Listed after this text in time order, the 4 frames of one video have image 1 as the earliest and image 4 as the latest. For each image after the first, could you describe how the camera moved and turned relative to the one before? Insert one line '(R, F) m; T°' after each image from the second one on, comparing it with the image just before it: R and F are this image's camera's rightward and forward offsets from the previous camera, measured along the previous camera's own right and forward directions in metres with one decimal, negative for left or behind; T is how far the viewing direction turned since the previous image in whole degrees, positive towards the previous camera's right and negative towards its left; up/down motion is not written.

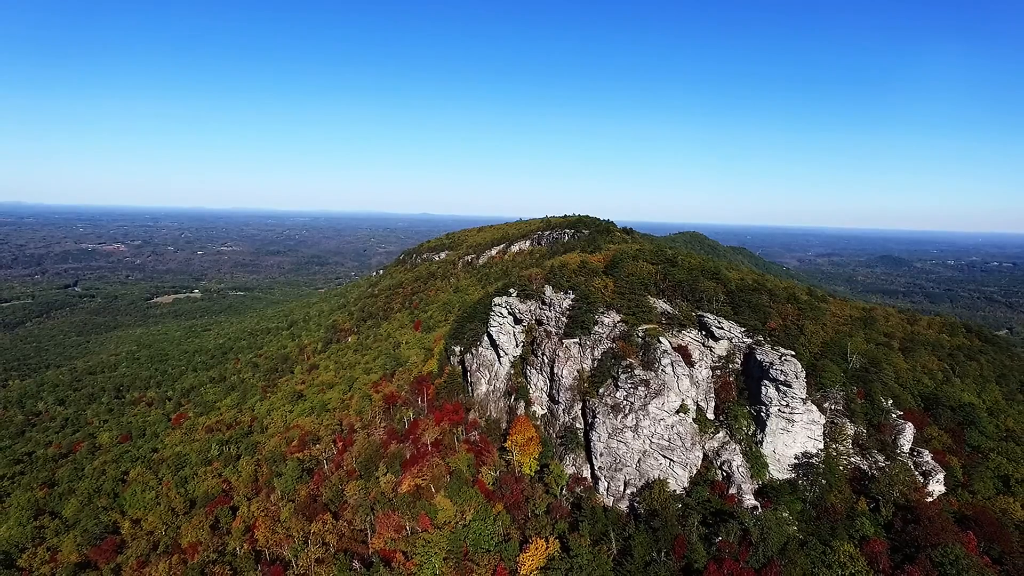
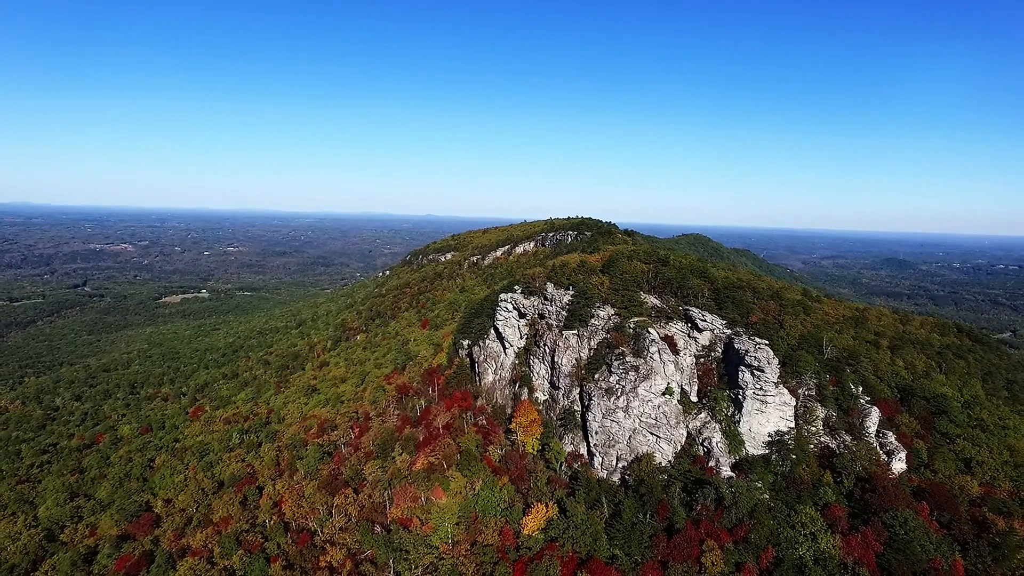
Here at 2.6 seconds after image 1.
(-0.1, -4.2) m; -1°
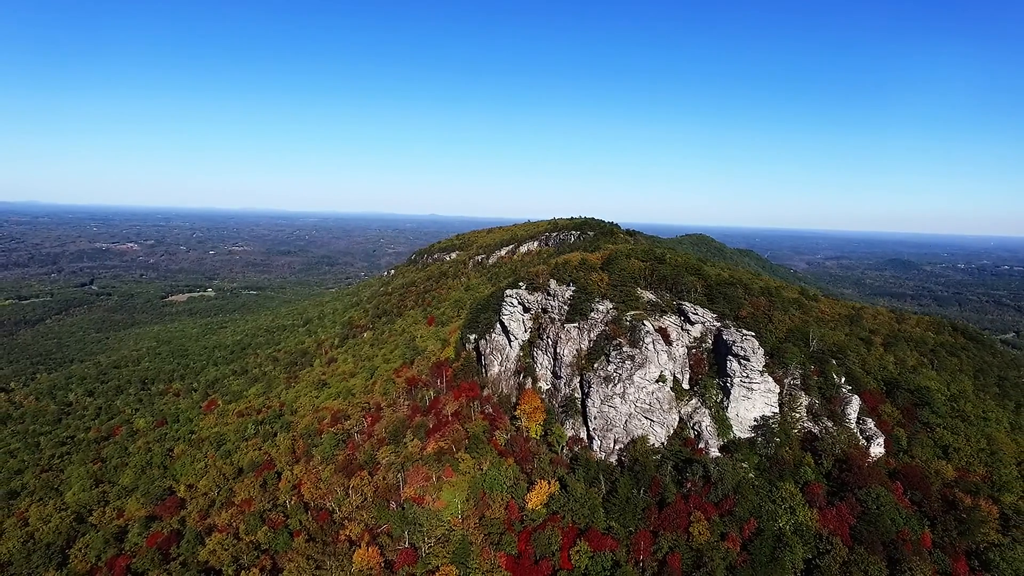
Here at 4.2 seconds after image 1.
(-0.2, -3.1) m; 0°
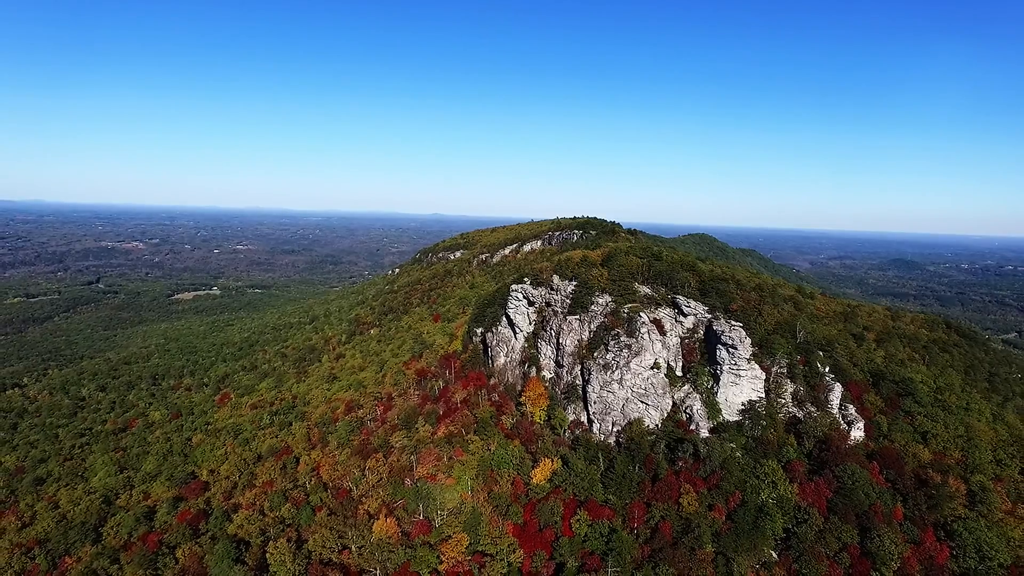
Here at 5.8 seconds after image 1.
(-0.3, -3.3) m; 0°
